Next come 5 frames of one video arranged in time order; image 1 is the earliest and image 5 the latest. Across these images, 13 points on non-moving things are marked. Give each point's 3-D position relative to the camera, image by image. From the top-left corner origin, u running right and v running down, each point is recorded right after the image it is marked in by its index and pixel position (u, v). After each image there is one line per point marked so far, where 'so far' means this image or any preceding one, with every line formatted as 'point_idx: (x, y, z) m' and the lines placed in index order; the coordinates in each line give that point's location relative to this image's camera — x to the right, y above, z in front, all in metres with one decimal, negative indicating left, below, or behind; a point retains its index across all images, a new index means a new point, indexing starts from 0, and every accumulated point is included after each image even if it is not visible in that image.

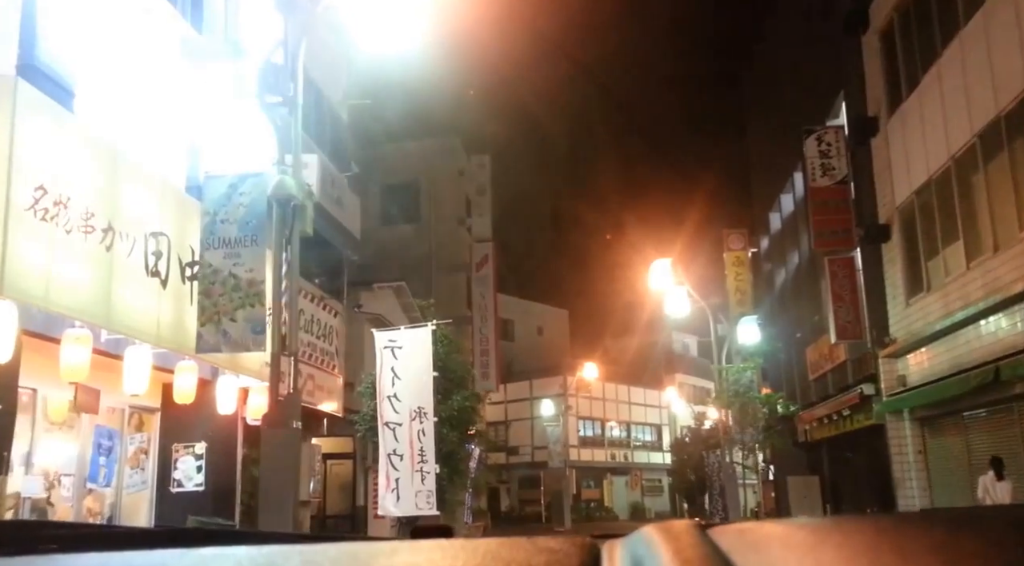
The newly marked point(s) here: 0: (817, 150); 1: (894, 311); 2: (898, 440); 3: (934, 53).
0: (+5.8, +2.5, +17.8) m
1: (+6.9, -0.5, +16.9) m
2: (+6.9, -2.8, +16.8) m
3: (+6.5, +3.6, +14.5) m
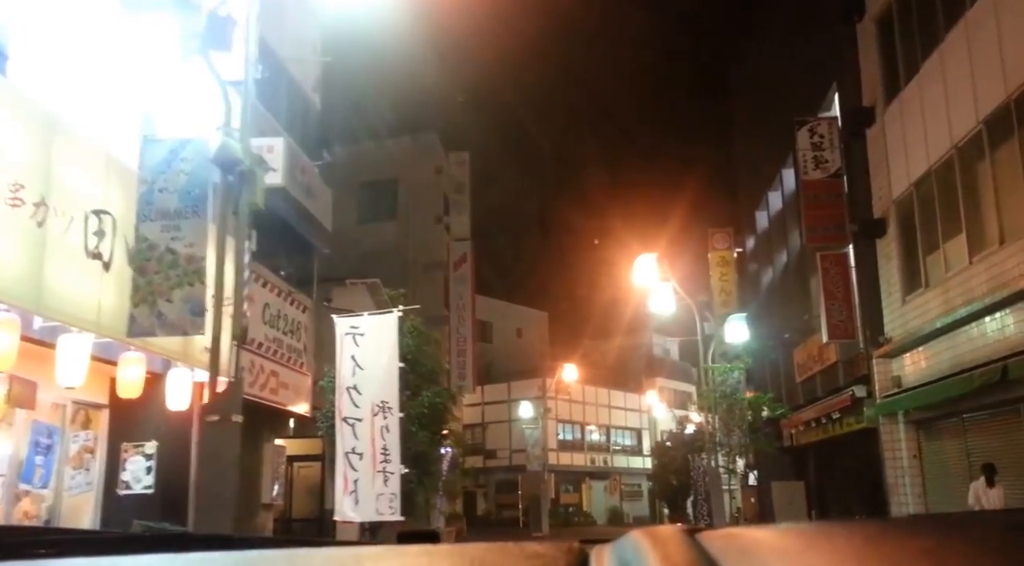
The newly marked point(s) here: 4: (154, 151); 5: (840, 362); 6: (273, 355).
0: (+5.4, +2.5, +16.9) m
1: (+6.5, -0.4, +16.0) m
2: (+6.5, -2.8, +16.0) m
3: (+6.2, +3.6, +13.7) m
4: (-3.9, +1.5, +10.2) m
5: (+6.8, -1.6, +19.5) m
6: (-4.0, -1.2, +15.9) m
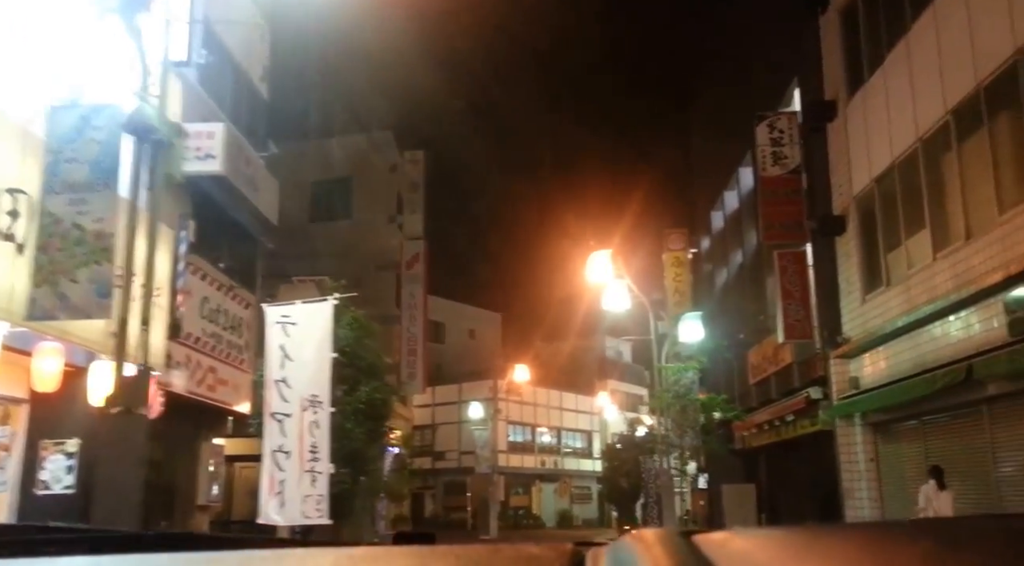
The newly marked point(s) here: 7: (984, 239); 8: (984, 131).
0: (+4.5, +2.6, +16.5) m
1: (+5.6, -0.4, +15.7) m
2: (+5.6, -2.8, +15.6) m
3: (+5.5, +3.7, +13.3) m
4: (-4.4, +1.6, +9.3) m
5: (+5.8, -1.6, +19.1) m
6: (-4.9, -1.1, +15.0) m
7: (+5.5, +0.5, +10.8) m
8: (+5.4, +1.7, +10.7) m
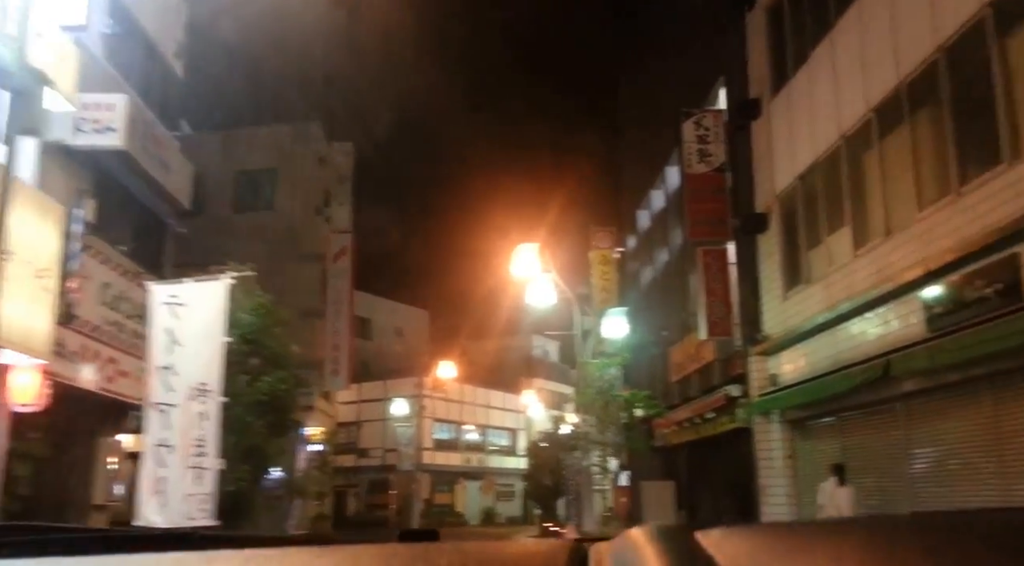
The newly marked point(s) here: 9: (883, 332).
0: (+3.2, +2.6, +16.4) m
1: (+4.3, -0.4, +15.7) m
2: (+4.3, -2.7, +15.6) m
3: (+4.5, +3.7, +13.3) m
4: (-5.2, +1.9, +8.6) m
5: (+4.2, -1.6, +19.1) m
6: (-6.1, -0.8, +14.2) m
7: (+4.5, +0.5, +10.8) m
8: (+4.5, +1.8, +10.8) m
9: (+4.5, -0.6, +11.5) m
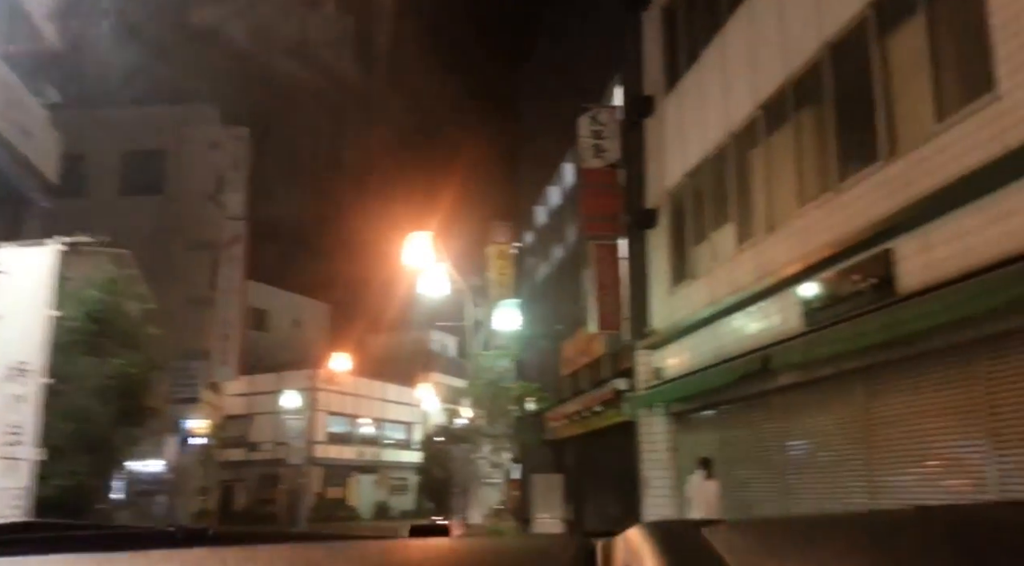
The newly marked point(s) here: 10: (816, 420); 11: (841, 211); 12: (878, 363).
0: (+1.3, +2.8, +16.4) m
1: (+2.5, -0.3, +15.8) m
2: (+2.3, -2.6, +15.7) m
3: (+3.0, +3.8, +13.4) m
4: (-6.2, +2.1, +7.7) m
5: (+1.9, -1.5, +19.2) m
6: (-7.8, -0.5, +13.2) m
7: (+3.2, +0.6, +10.9) m
8: (+3.2, +1.8, +10.9) m
9: (+3.1, -0.5, +11.6) m
10: (+3.5, -1.6, +10.7) m
11: (+3.4, +0.7, +9.6) m
12: (+3.6, -0.8, +9.3) m
